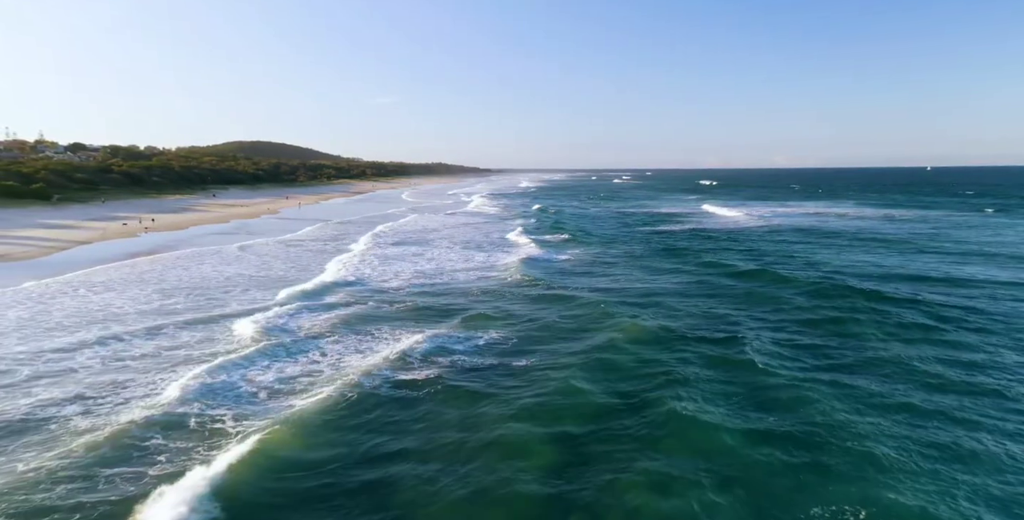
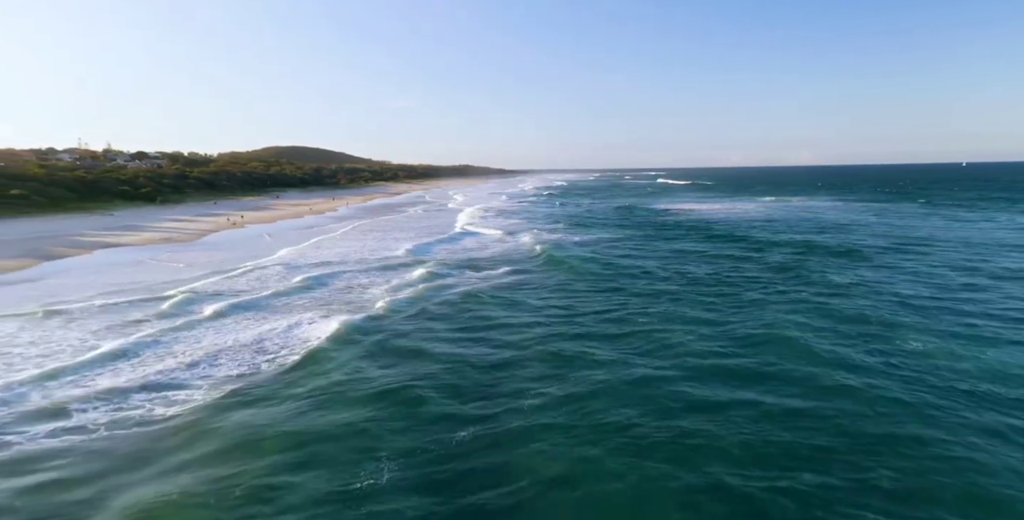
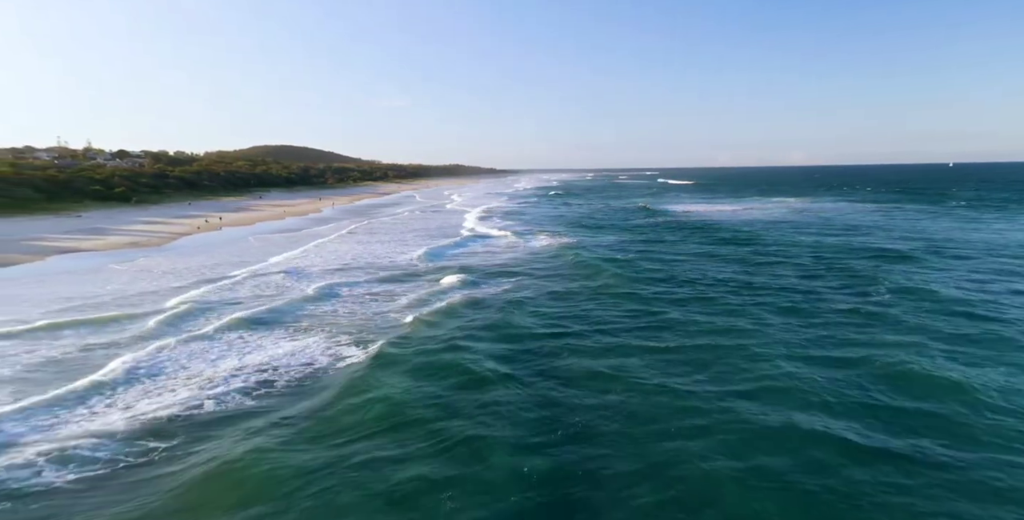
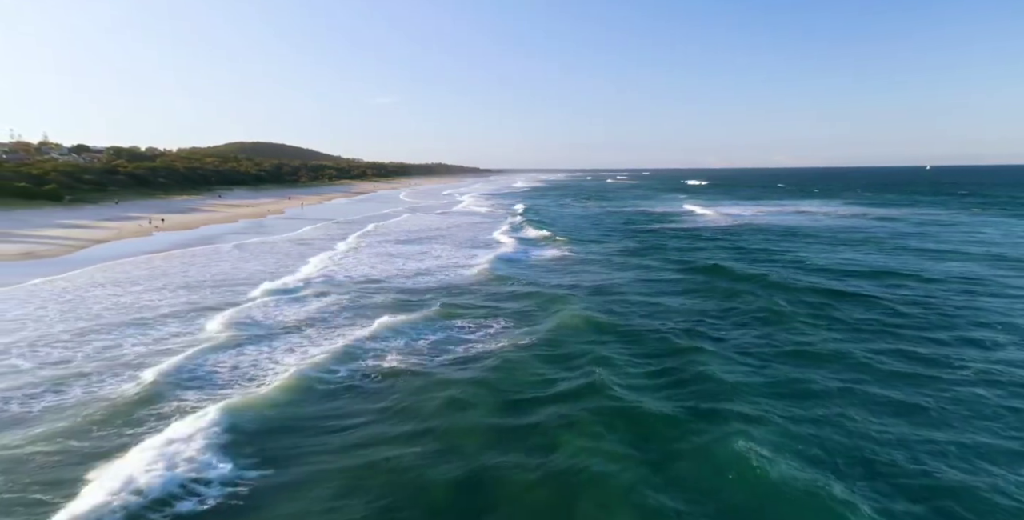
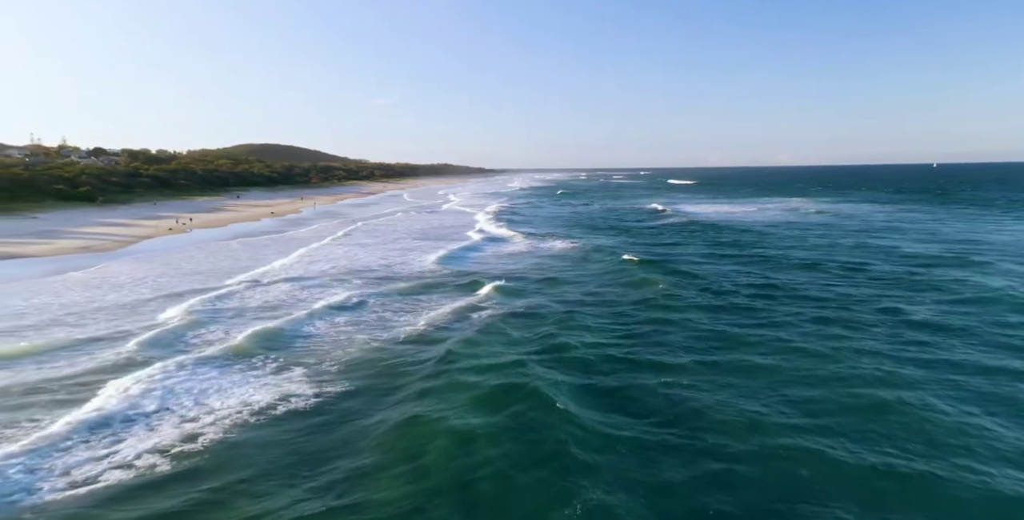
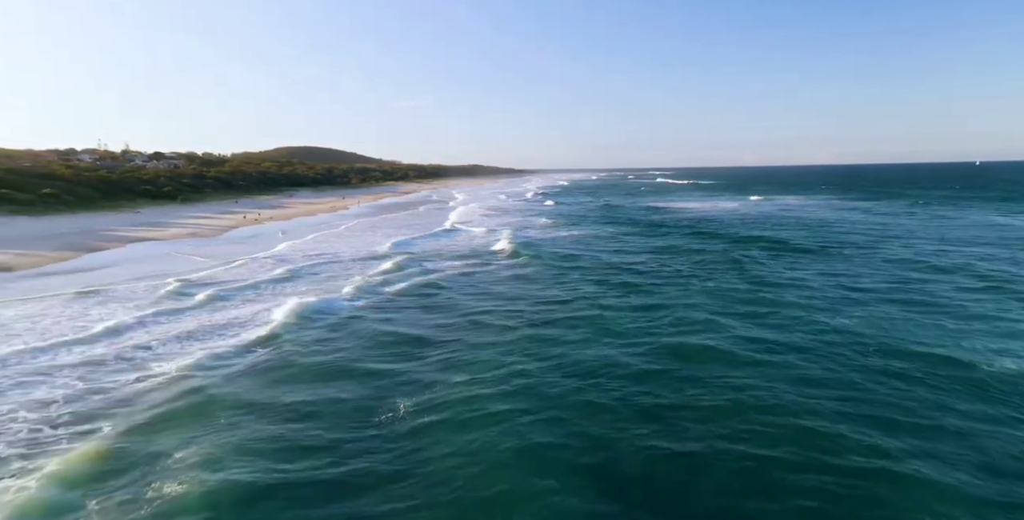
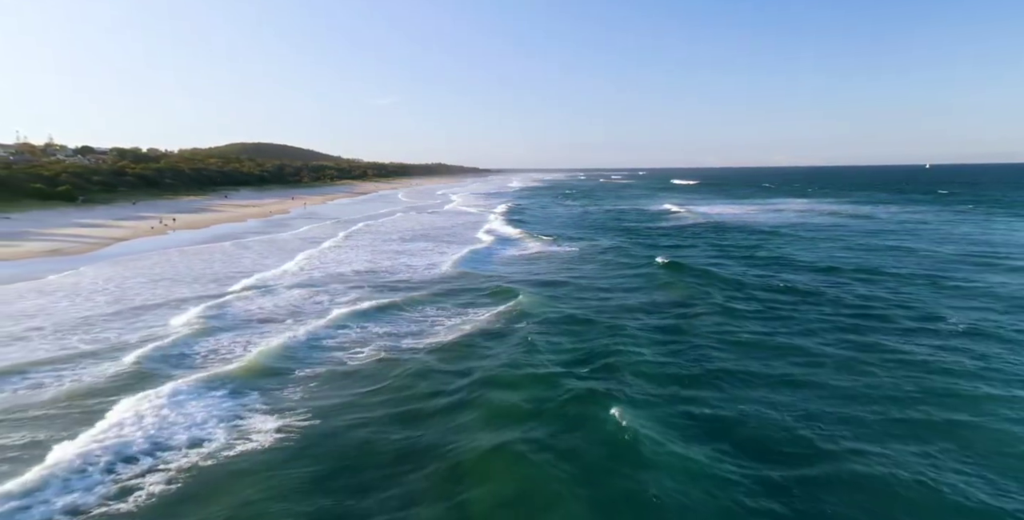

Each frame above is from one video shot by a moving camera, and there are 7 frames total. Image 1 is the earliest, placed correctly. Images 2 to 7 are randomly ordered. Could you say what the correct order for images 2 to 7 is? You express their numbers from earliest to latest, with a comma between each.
4, 7, 5, 3, 2, 6
